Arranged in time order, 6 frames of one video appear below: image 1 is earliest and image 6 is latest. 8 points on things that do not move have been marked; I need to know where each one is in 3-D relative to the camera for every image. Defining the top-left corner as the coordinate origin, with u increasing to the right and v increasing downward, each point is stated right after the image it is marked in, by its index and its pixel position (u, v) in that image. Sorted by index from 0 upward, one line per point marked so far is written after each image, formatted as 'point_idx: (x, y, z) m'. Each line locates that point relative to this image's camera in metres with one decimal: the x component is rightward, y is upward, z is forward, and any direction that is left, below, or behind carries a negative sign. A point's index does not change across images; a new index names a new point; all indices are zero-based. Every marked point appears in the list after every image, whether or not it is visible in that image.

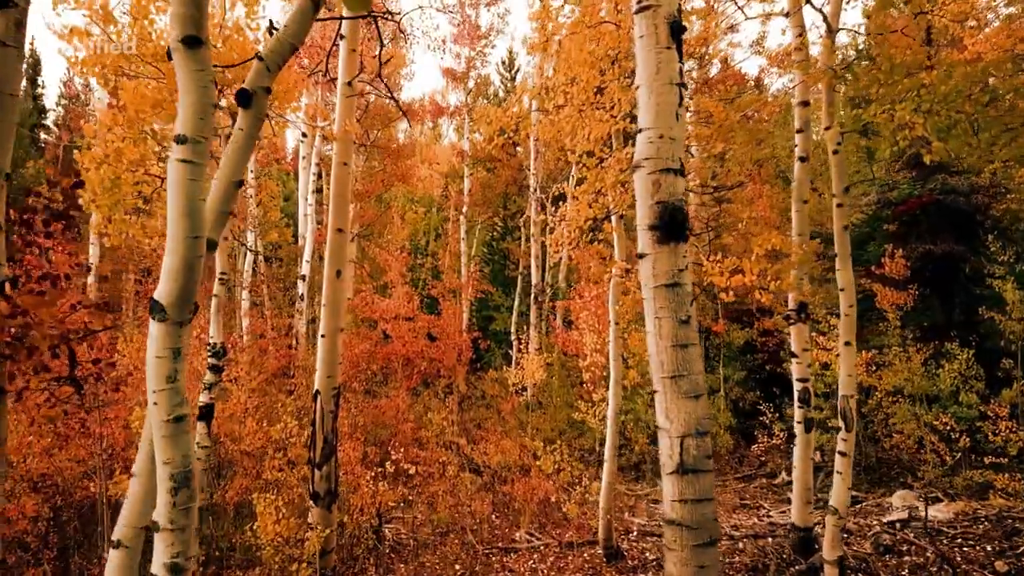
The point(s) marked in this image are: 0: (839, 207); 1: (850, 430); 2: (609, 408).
0: (+3.2, +0.8, +7.5) m
1: (+3.2, -1.4, +7.4) m
2: (+1.1, -1.4, +8.9) m
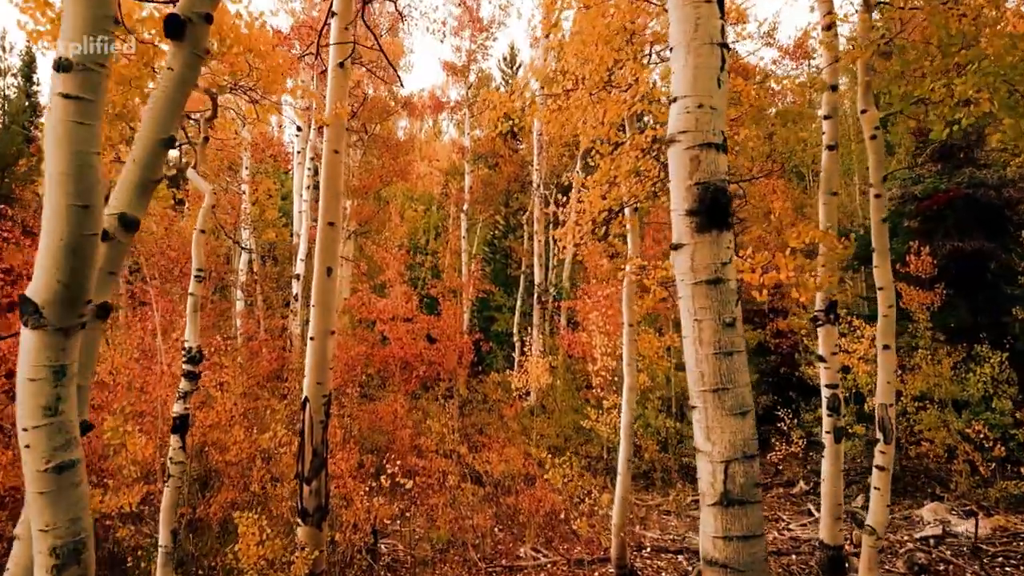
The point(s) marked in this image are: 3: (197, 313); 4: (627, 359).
0: (+3.2, +0.8, +6.8) m
1: (+3.3, -1.4, +6.8) m
2: (+1.2, -1.4, +8.3) m
3: (-2.5, -0.2, +6.2) m
4: (+1.2, -0.8, +8.3) m
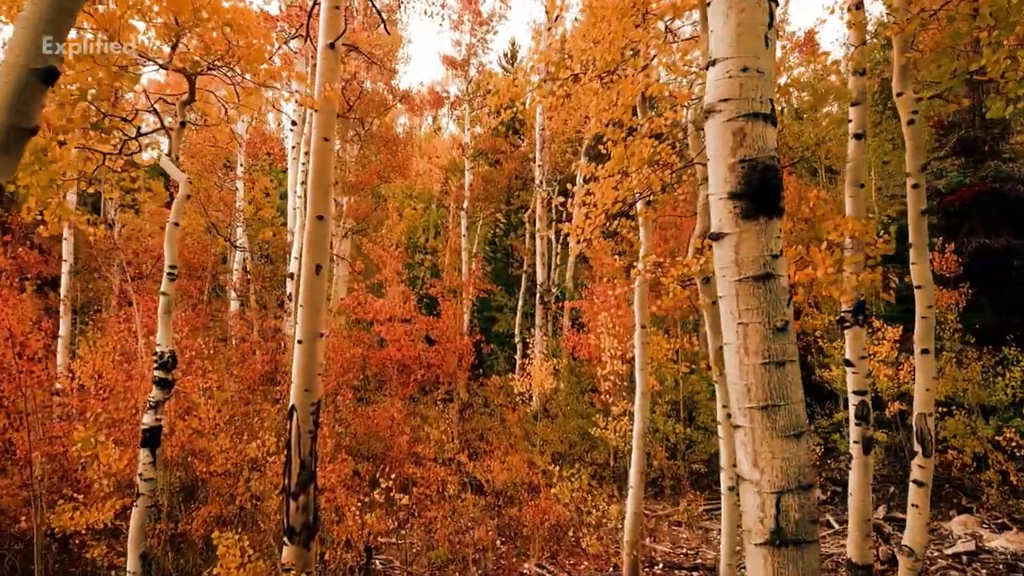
0: (+3.2, +0.8, +6.3) m
1: (+3.3, -1.3, +6.2) m
2: (+1.2, -1.4, +7.7) m
3: (-2.5, -0.2, +5.6) m
4: (+1.3, -0.8, +7.8) m
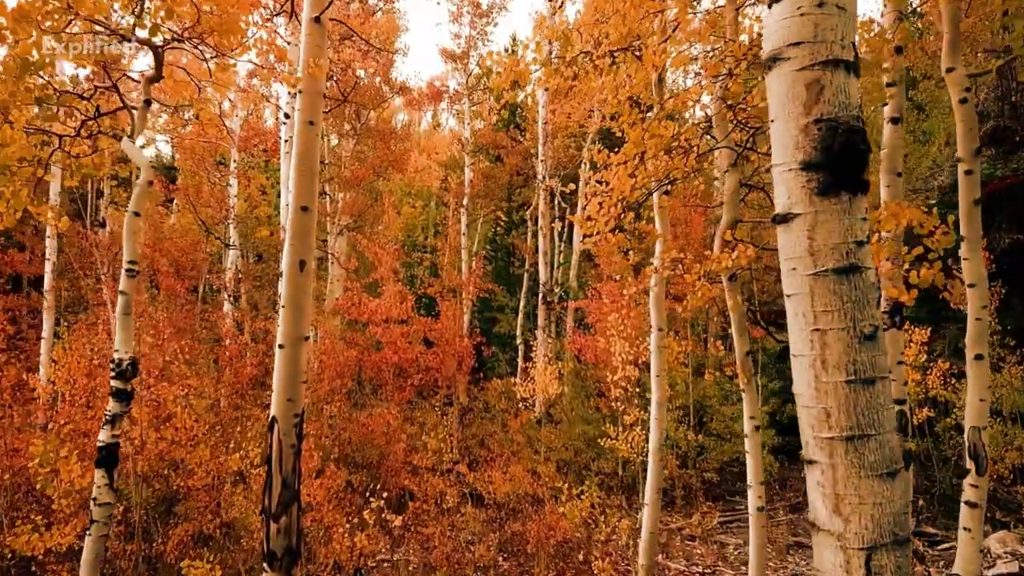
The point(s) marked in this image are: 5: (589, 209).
0: (+3.3, +0.8, +5.6) m
1: (+3.4, -1.3, +5.6) m
2: (+1.3, -1.4, +7.0) m
3: (-2.4, -0.2, +5.0) m
4: (+1.3, -0.8, +7.1) m
5: (+0.6, +0.6, +6.1) m
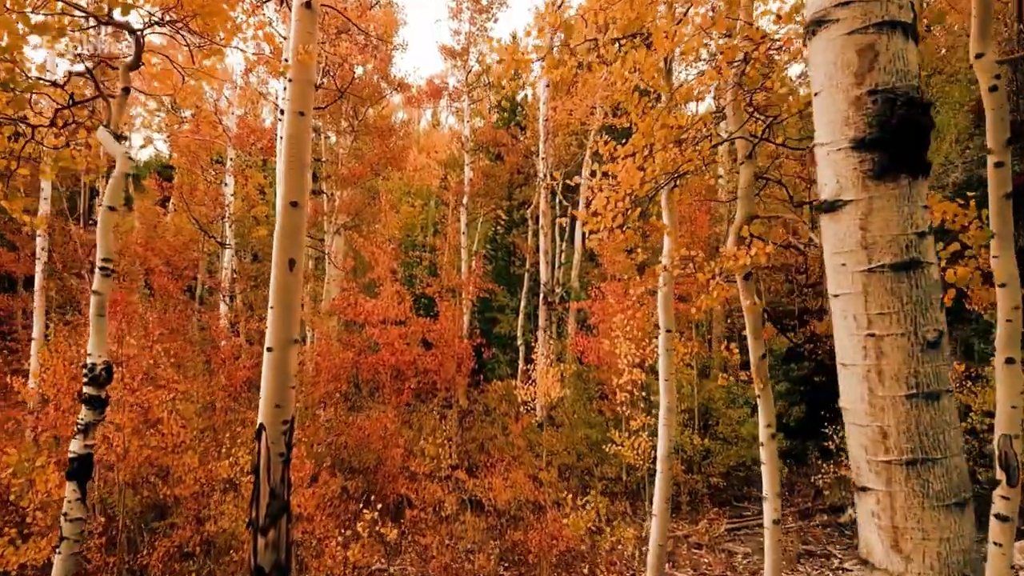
0: (+3.3, +0.8, +5.3) m
1: (+3.4, -1.3, +5.2) m
2: (+1.3, -1.4, +6.7) m
3: (-2.4, -0.2, +4.6) m
4: (+1.3, -0.8, +6.8) m
5: (+0.6, +0.6, +5.8) m
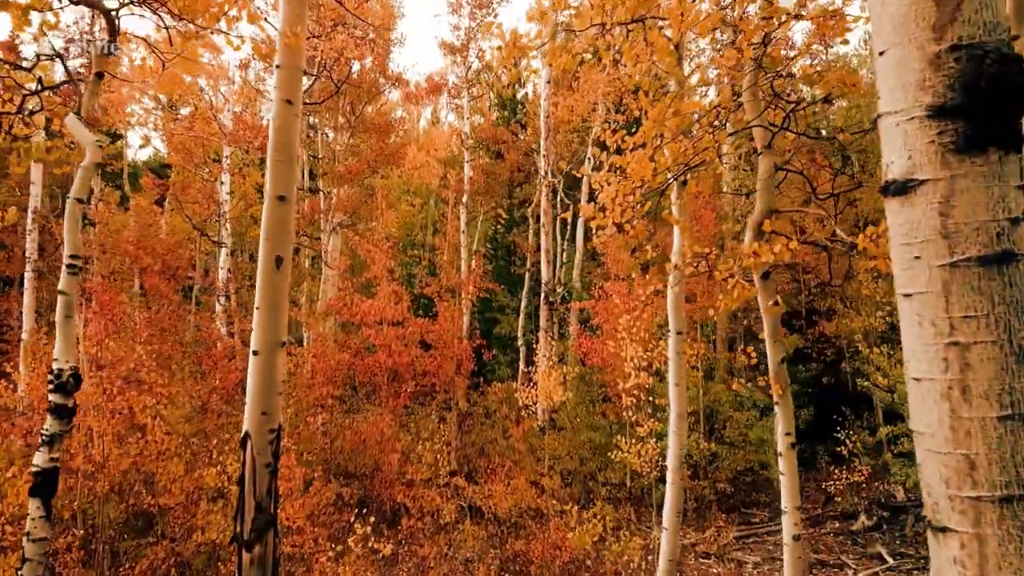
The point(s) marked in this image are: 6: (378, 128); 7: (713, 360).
0: (+3.3, +0.8, +4.9) m
1: (+3.4, -1.3, +4.9) m
2: (+1.3, -1.4, +6.4) m
3: (-2.4, -0.2, +4.3) m
4: (+1.3, -0.7, +6.4) m
5: (+0.6, +0.6, +5.5) m
6: (-2.6, +3.1, +14.8) m
7: (+3.5, -1.2, +13.5) m
